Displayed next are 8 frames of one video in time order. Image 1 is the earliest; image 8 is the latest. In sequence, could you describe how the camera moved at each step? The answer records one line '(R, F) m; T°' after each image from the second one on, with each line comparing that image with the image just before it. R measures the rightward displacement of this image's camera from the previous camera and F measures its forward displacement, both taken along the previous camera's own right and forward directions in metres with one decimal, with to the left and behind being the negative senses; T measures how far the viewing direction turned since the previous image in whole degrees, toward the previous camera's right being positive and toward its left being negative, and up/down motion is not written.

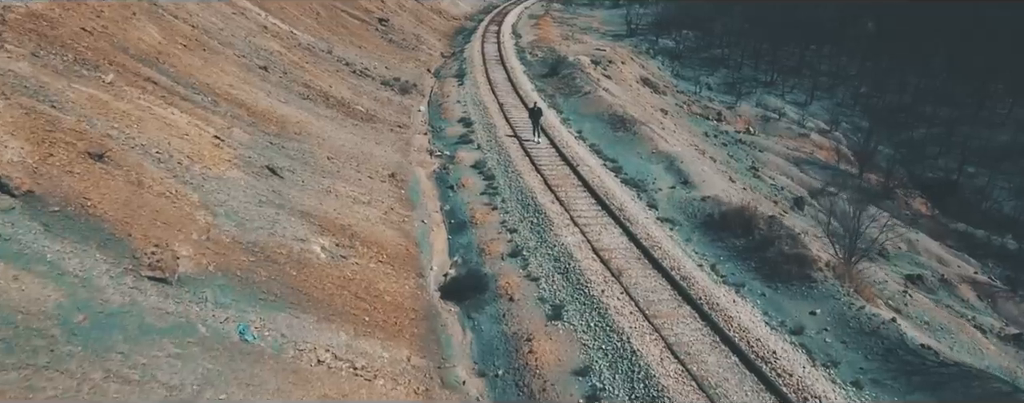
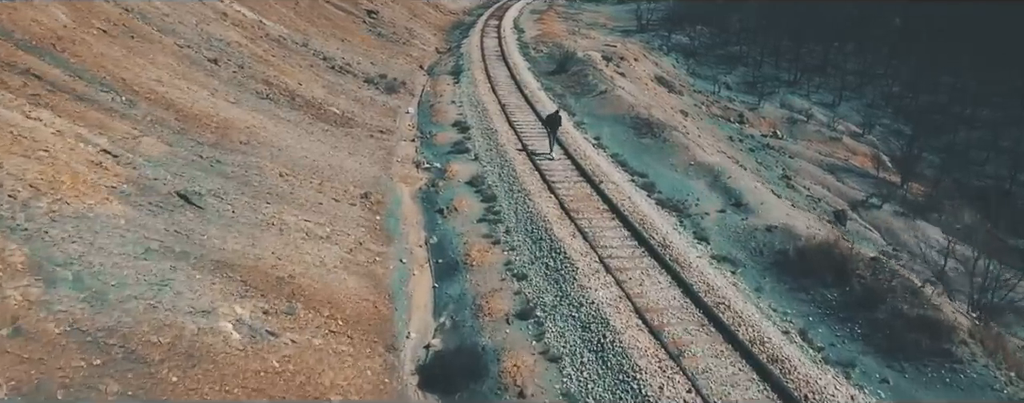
(-0.2, +5.6) m; 0°
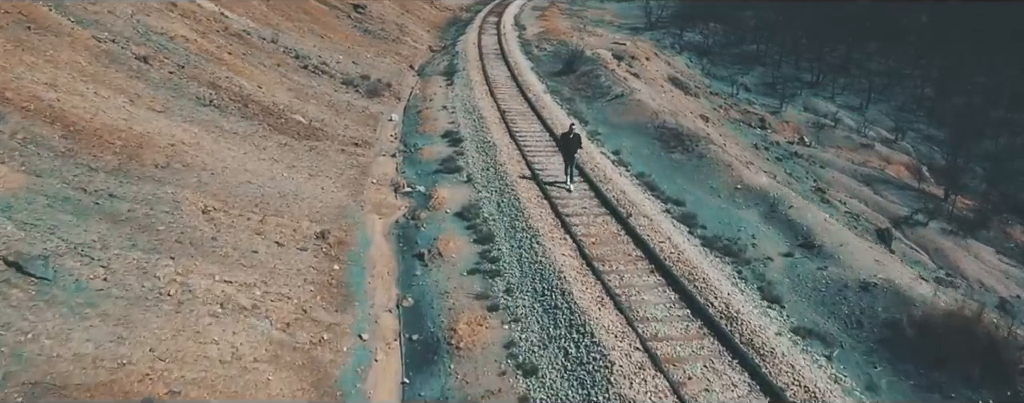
(-0.1, +4.8) m; 0°
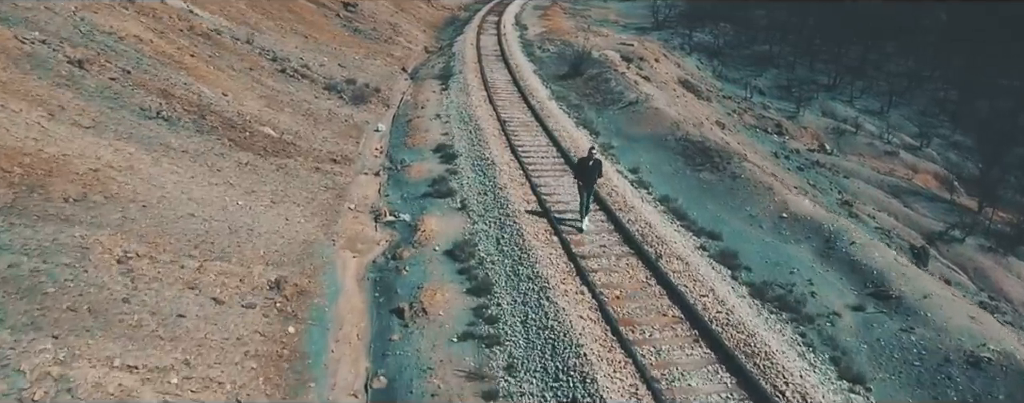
(0.0, +3.1) m; 0°
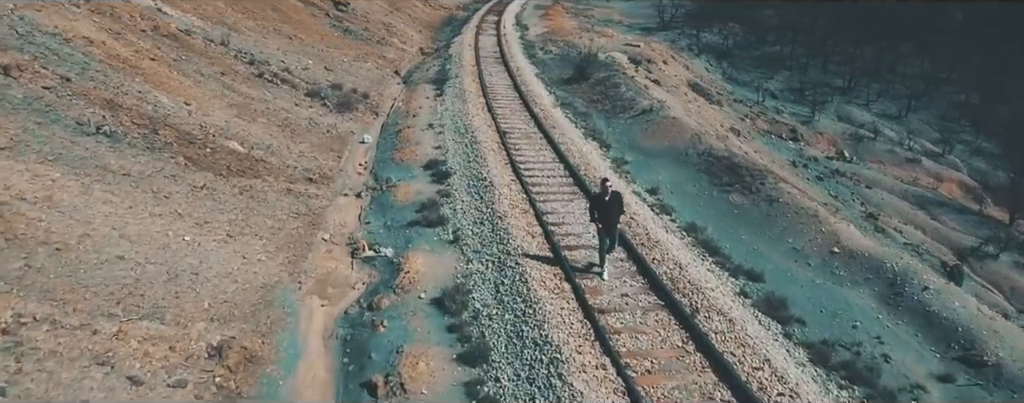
(0.0, +2.5) m; 0°
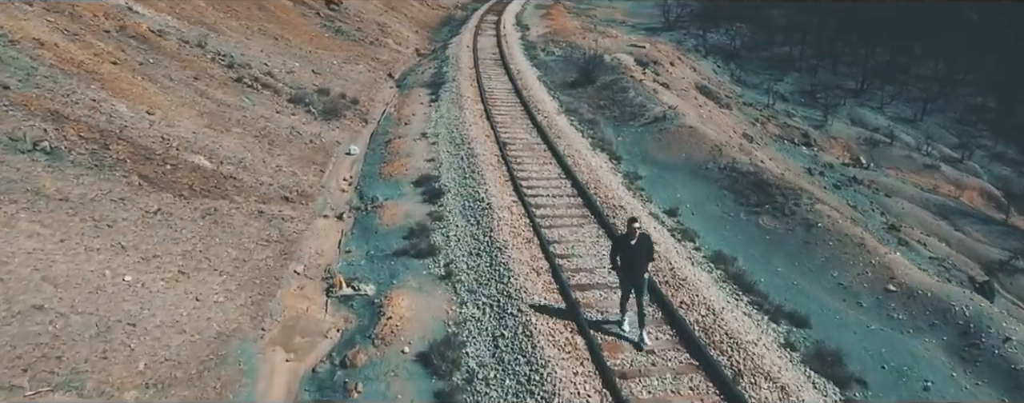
(0.0, +2.0) m; 0°
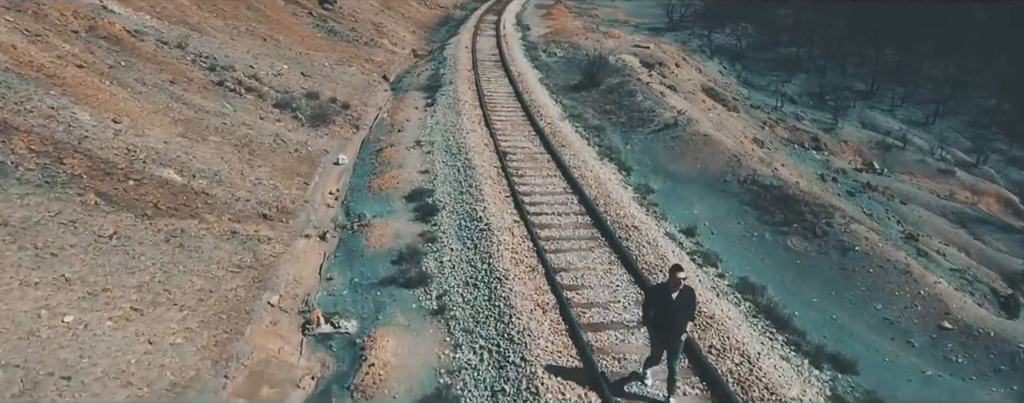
(0.0, +1.5) m; 0°
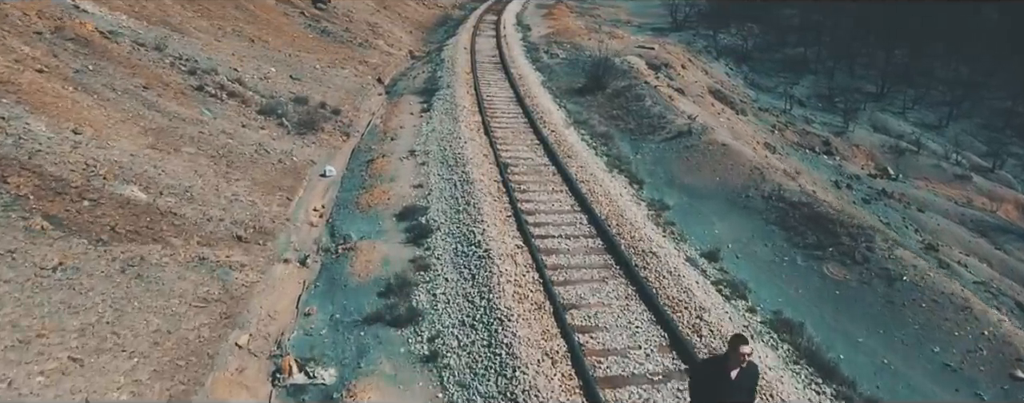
(0.0, +1.5) m; 0°
